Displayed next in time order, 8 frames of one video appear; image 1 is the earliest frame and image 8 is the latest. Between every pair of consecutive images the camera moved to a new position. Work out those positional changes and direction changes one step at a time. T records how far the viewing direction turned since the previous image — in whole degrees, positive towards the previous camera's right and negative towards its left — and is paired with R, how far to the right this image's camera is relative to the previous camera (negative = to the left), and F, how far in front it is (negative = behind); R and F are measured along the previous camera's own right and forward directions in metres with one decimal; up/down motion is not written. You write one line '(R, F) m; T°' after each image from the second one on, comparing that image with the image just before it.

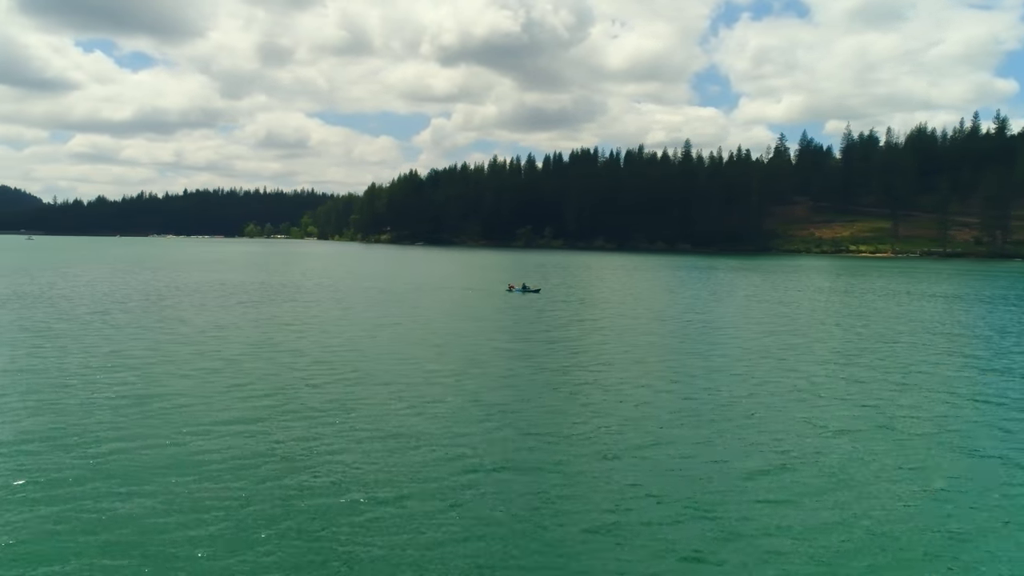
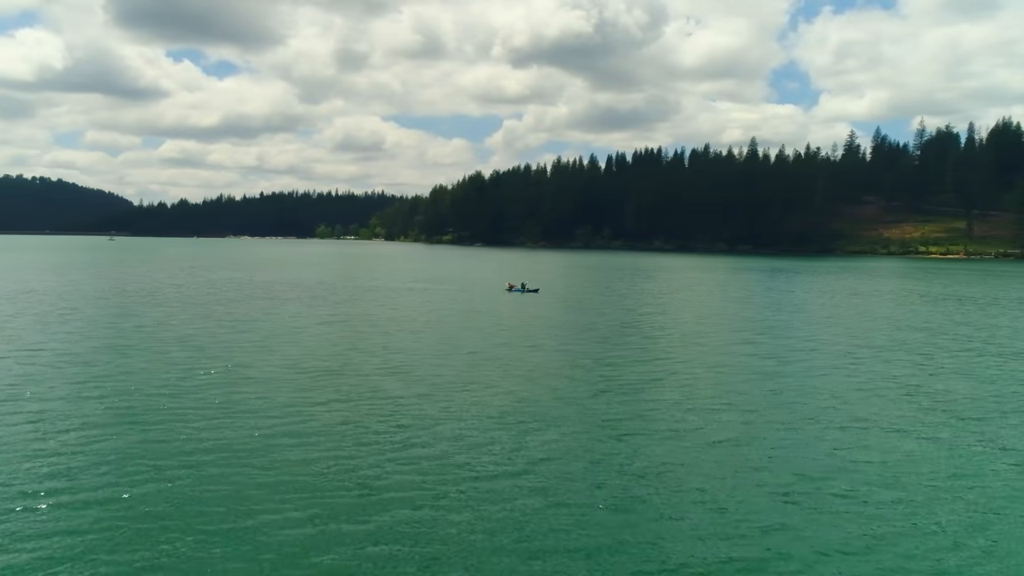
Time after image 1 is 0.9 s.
(+4.0, +0.6) m; -5°
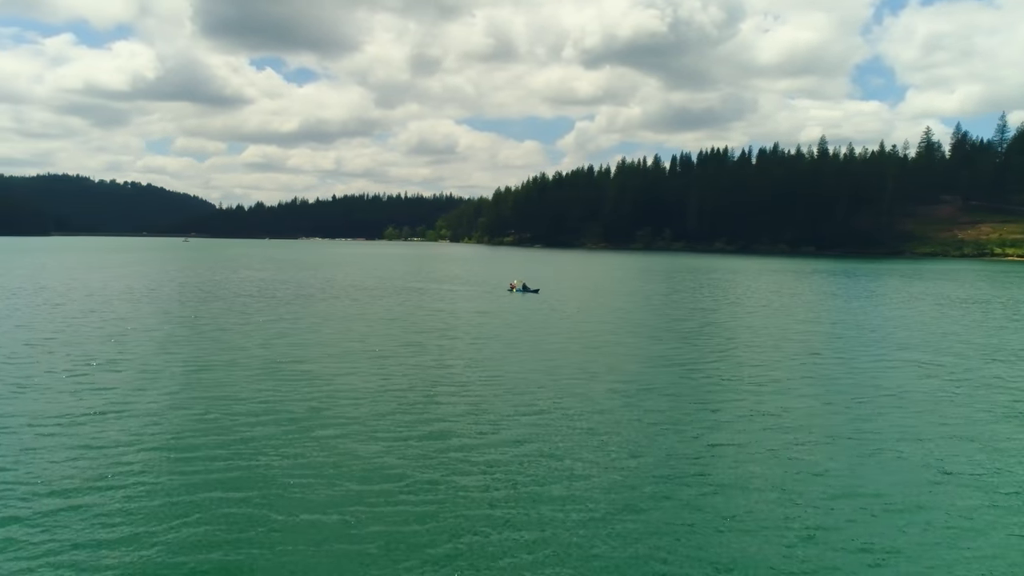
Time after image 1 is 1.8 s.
(+3.9, +0.5) m; -5°
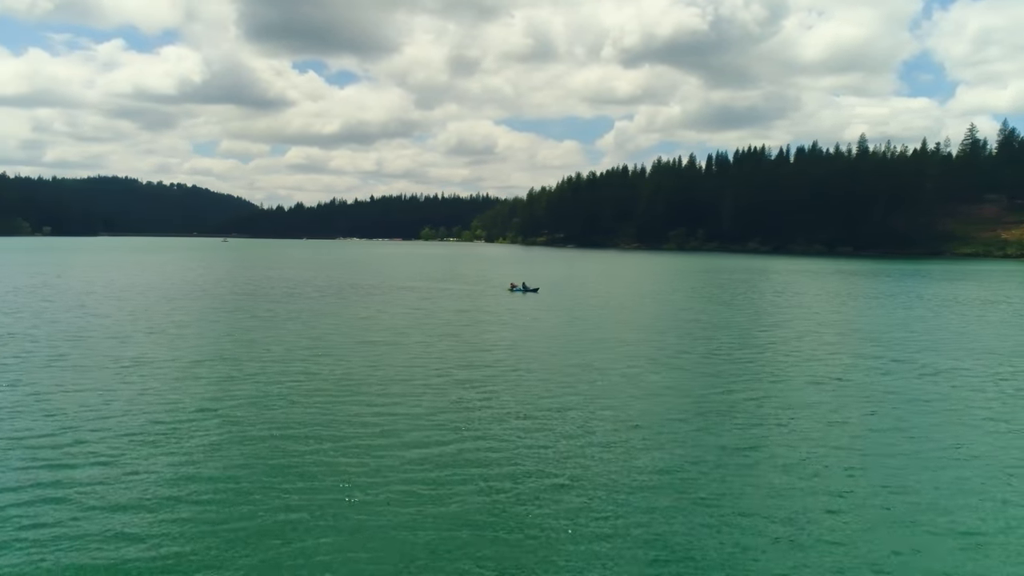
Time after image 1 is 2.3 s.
(+2.0, +0.1) m; -3°
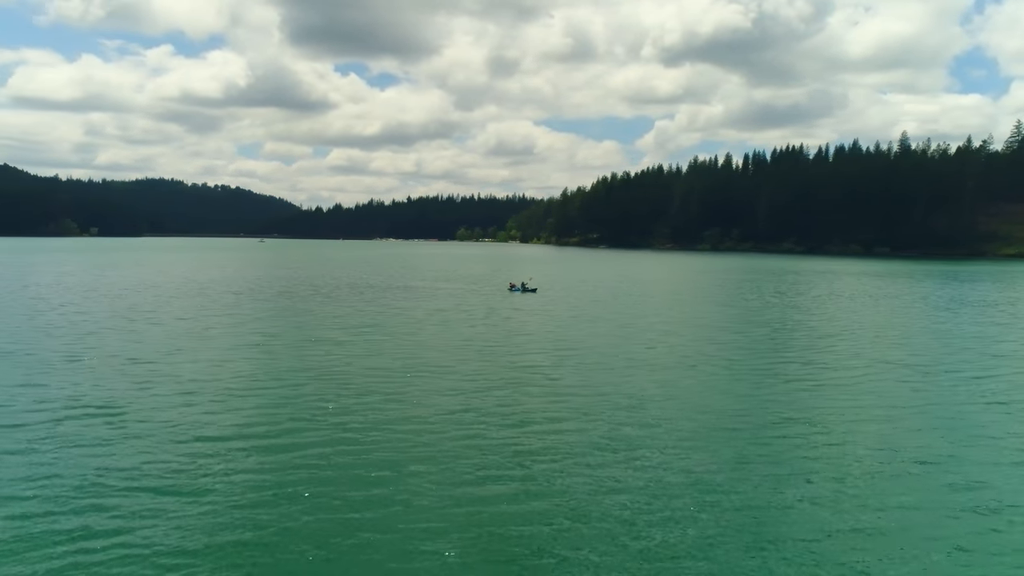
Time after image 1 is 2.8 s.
(+2.2, +0.4) m; -3°
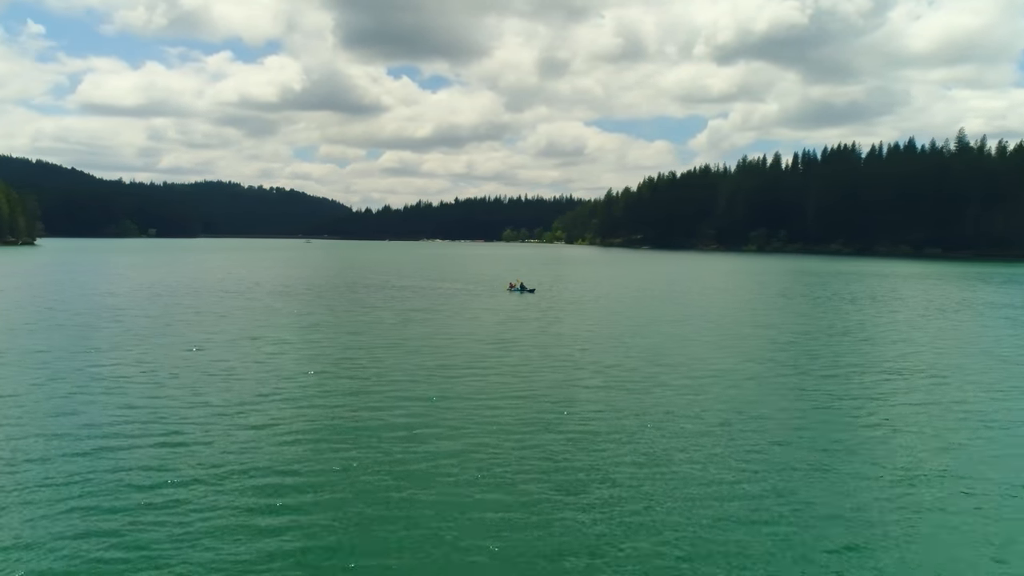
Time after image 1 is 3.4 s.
(+2.6, +0.3) m; -4°
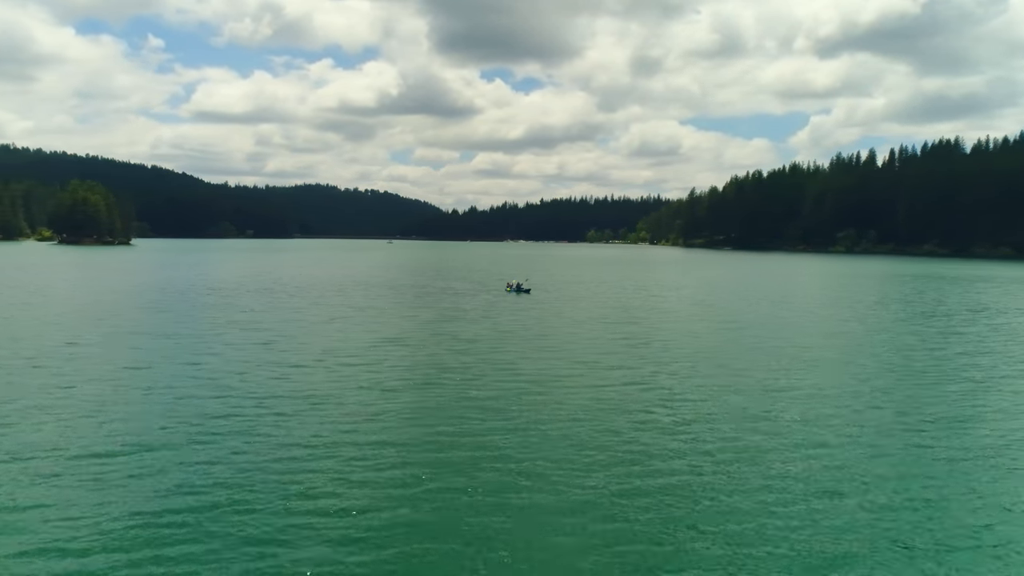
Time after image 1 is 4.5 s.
(+4.7, +0.8) m; -7°
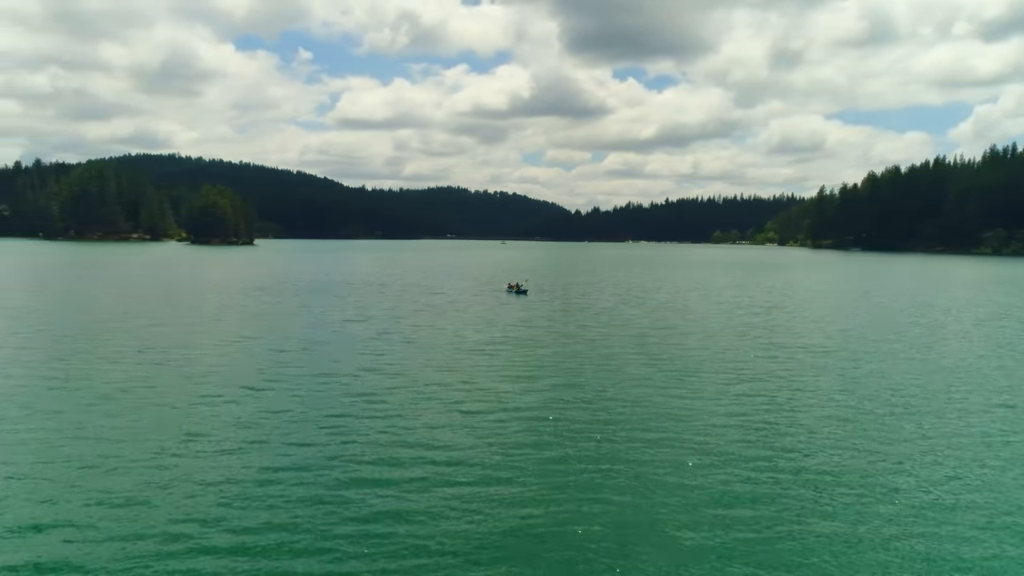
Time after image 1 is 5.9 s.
(+5.9, +1.8) m; -10°
